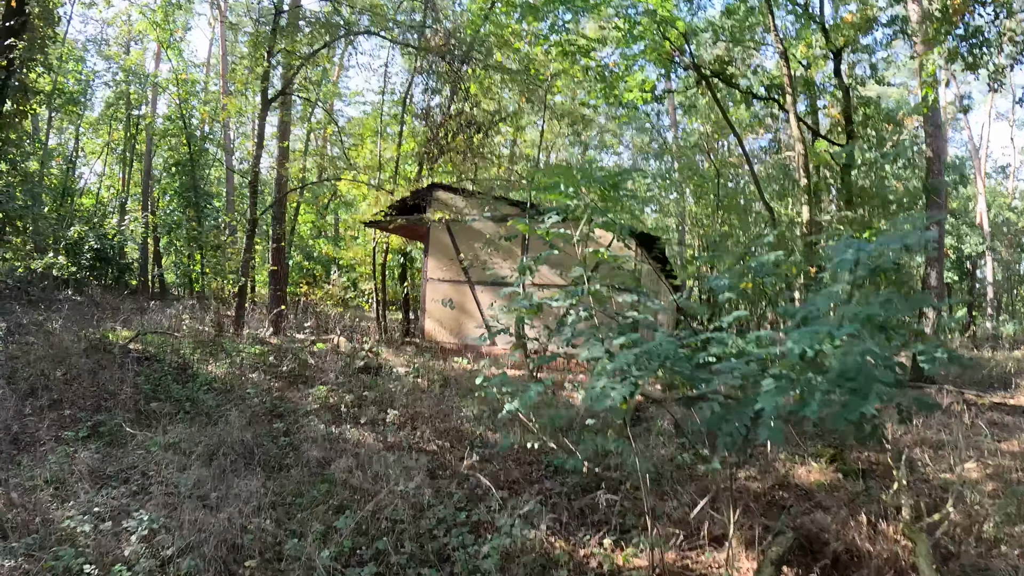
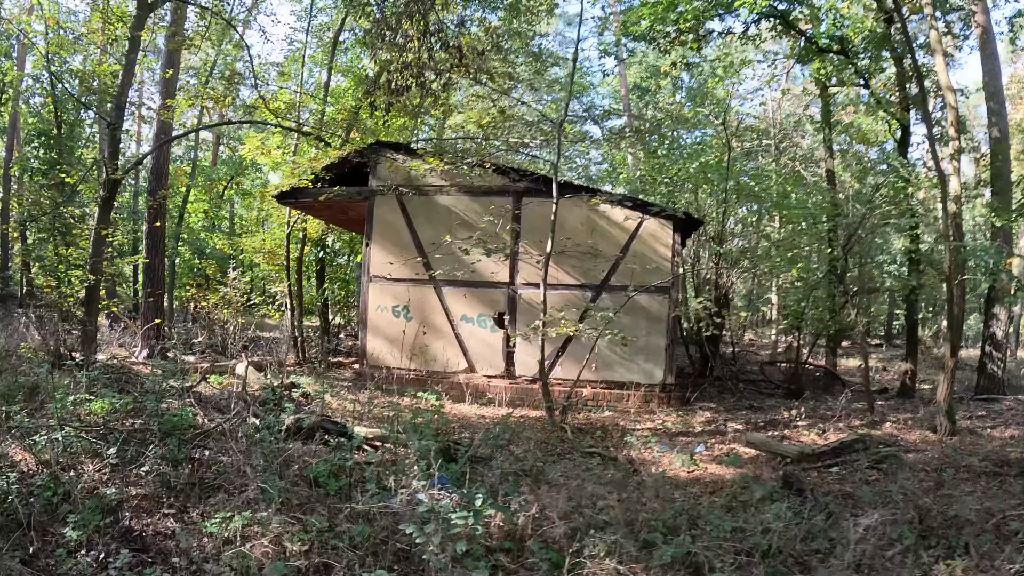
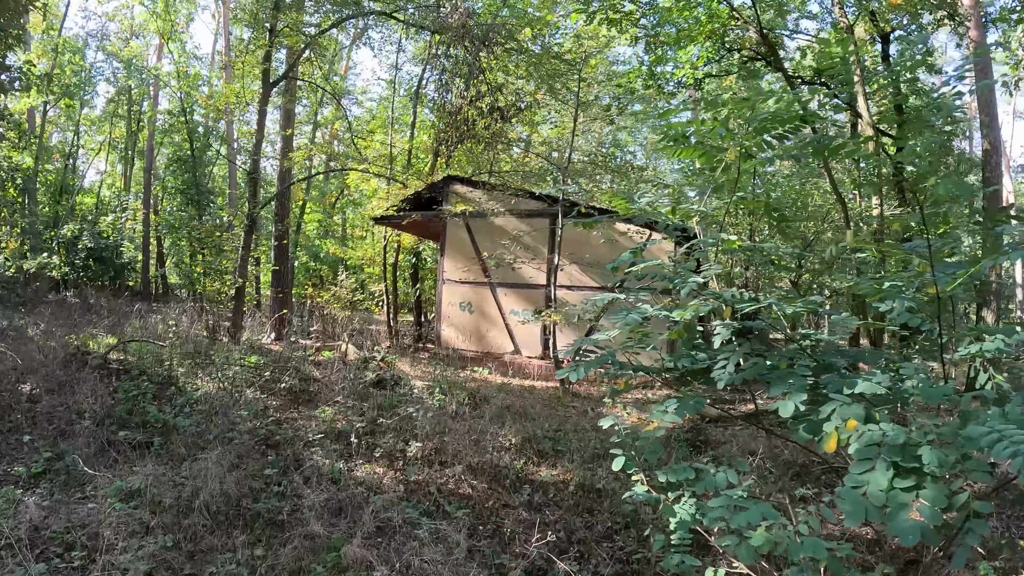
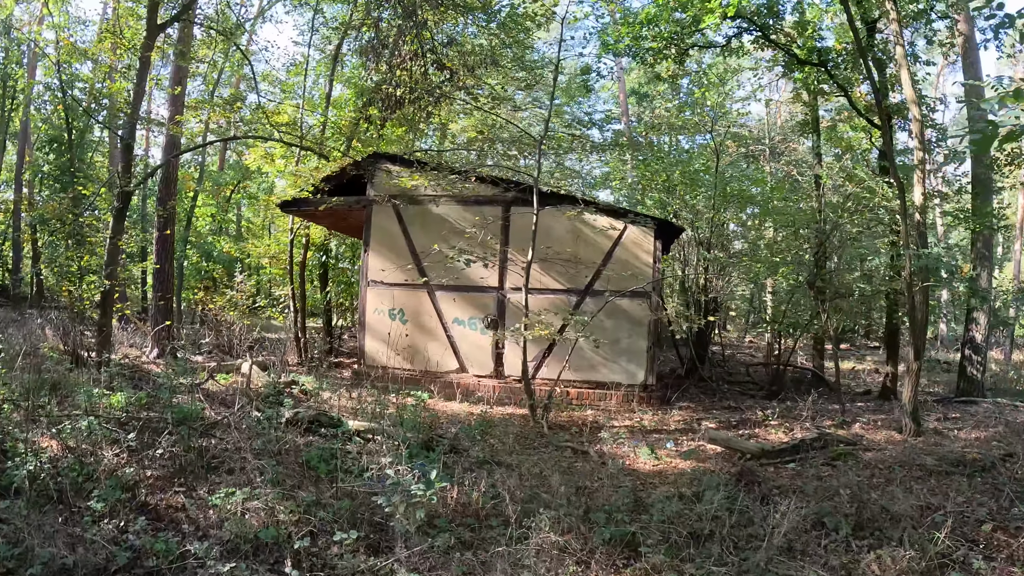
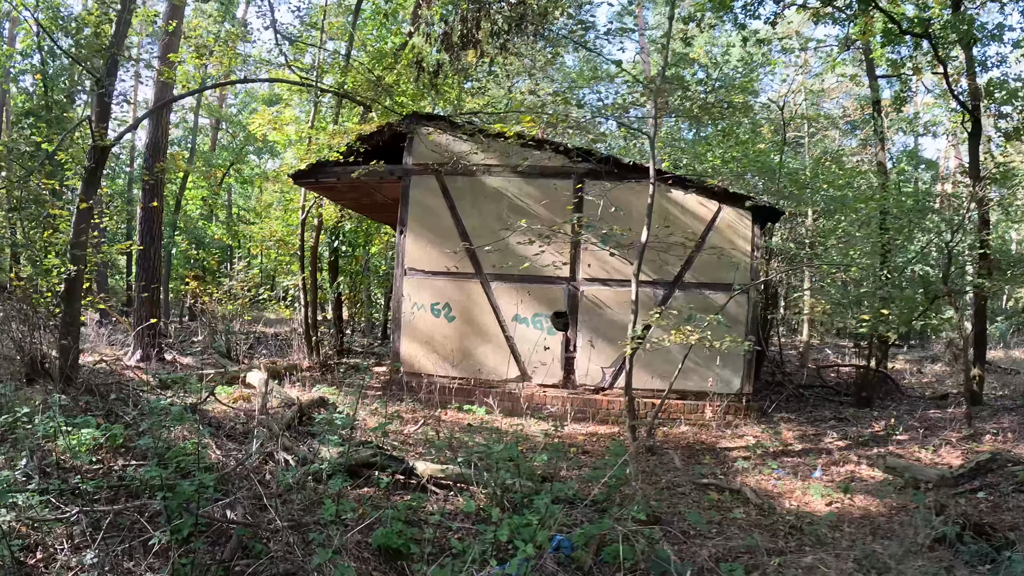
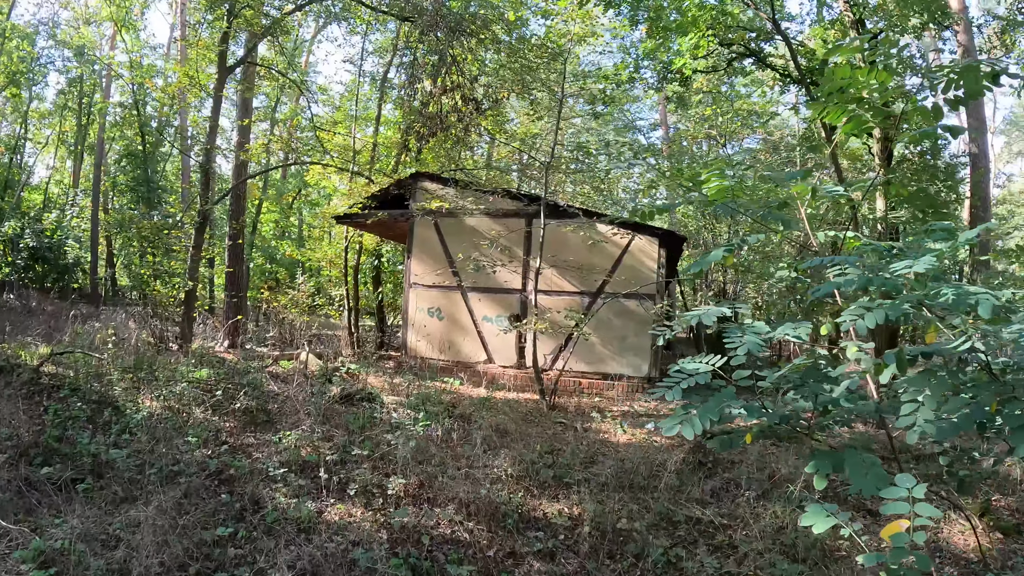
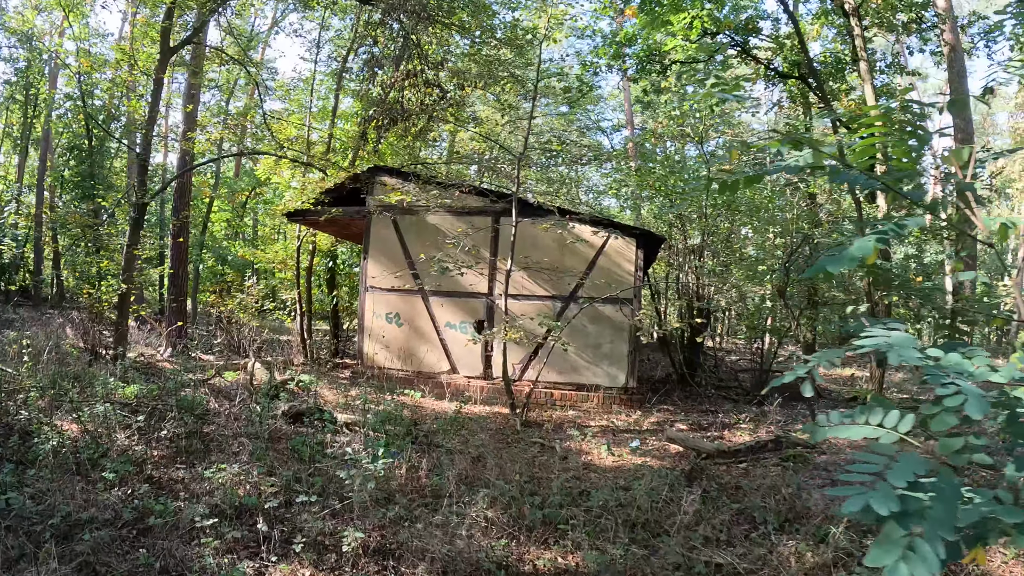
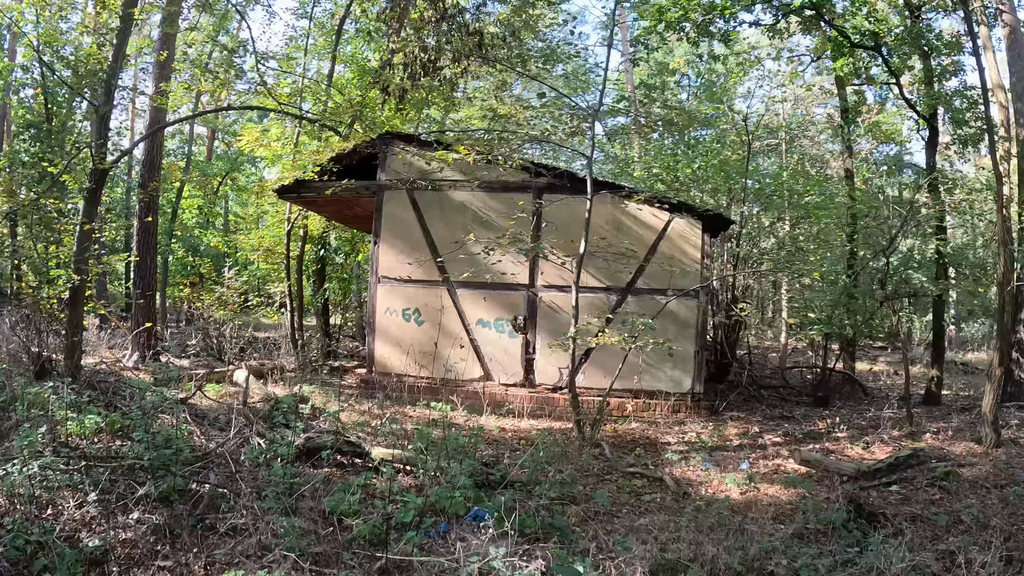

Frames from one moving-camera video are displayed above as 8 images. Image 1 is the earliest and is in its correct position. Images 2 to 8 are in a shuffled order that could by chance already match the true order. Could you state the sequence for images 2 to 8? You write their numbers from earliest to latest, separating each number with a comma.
3, 6, 7, 4, 2, 8, 5
